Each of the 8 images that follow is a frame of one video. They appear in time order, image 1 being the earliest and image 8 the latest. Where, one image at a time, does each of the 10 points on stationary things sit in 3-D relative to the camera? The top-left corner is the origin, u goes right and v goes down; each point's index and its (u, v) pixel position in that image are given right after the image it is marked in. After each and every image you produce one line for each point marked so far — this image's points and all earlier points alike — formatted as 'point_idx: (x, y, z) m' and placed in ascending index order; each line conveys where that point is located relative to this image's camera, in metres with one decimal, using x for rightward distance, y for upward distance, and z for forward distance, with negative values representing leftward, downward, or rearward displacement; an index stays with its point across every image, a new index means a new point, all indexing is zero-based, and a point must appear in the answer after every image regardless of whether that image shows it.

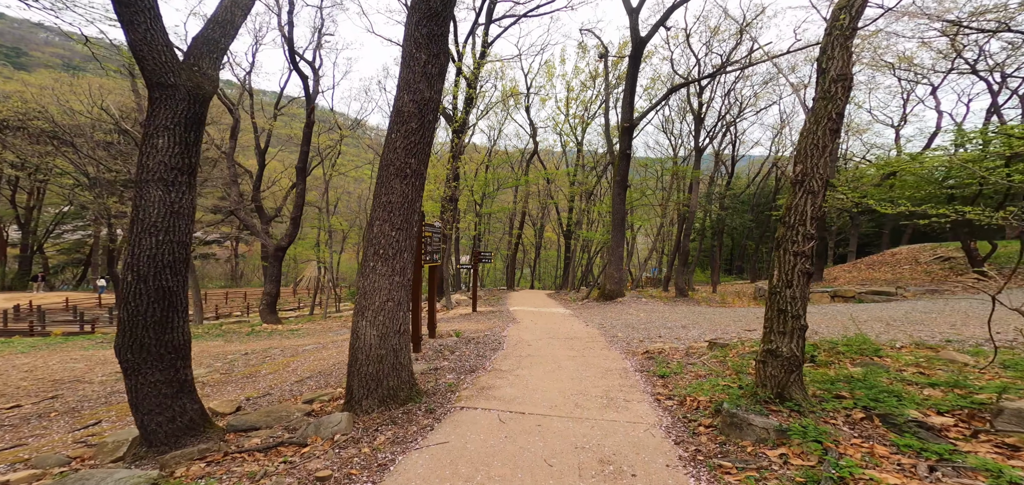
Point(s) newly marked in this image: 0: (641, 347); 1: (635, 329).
0: (+2.4, -2.0, +8.5) m
1: (+2.8, -2.0, +10.3) m
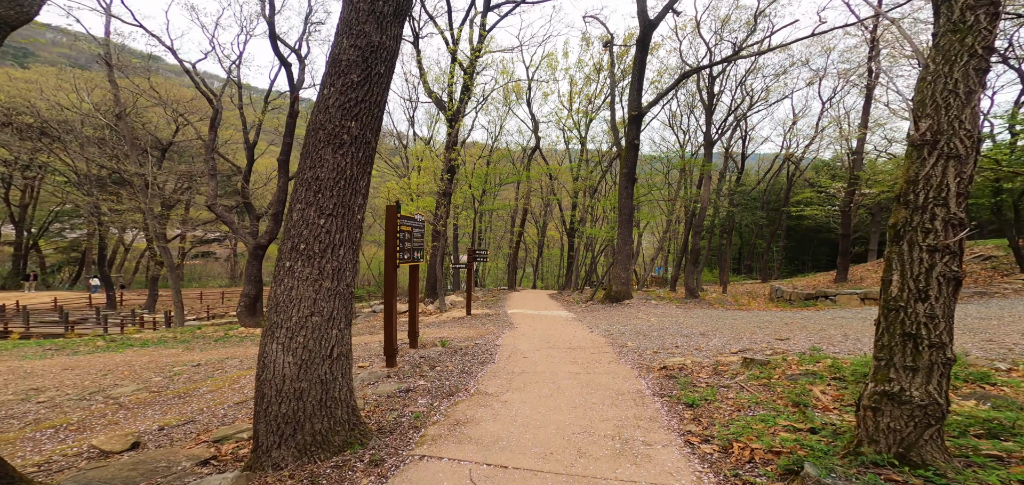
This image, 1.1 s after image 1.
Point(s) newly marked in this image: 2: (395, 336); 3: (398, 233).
0: (+2.3, -1.9, +7.1) m
1: (+2.7, -1.9, +9.0) m
2: (-1.8, -1.5, +7.1) m
3: (-1.8, 0.0, +7.2) m
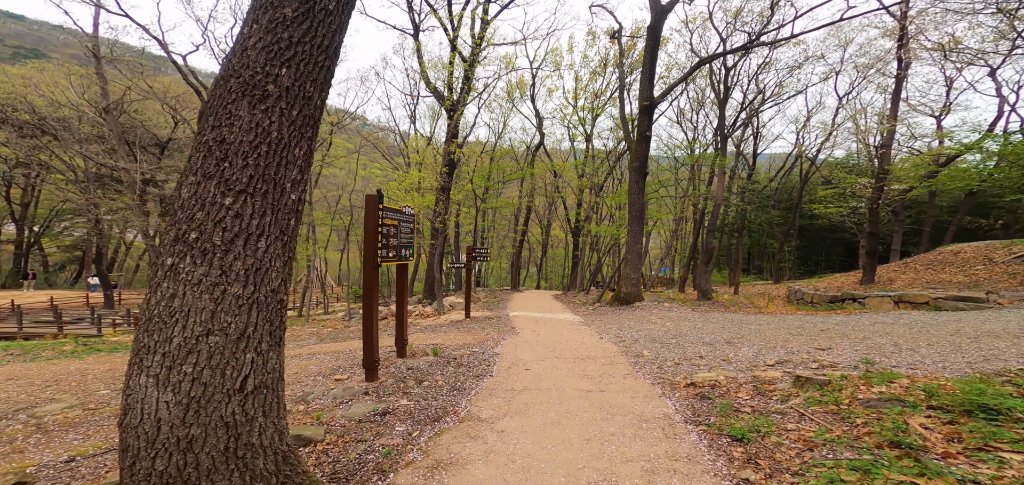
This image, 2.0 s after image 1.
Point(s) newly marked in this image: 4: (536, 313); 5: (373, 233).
0: (+2.3, -1.8, +6.1) m
1: (+2.7, -1.8, +7.9) m
2: (-1.8, -1.4, +6.1) m
3: (-1.8, +0.1, +6.3) m
4: (+0.3, -2.1, +13.1) m
5: (-1.9, 0.0, +6.2) m
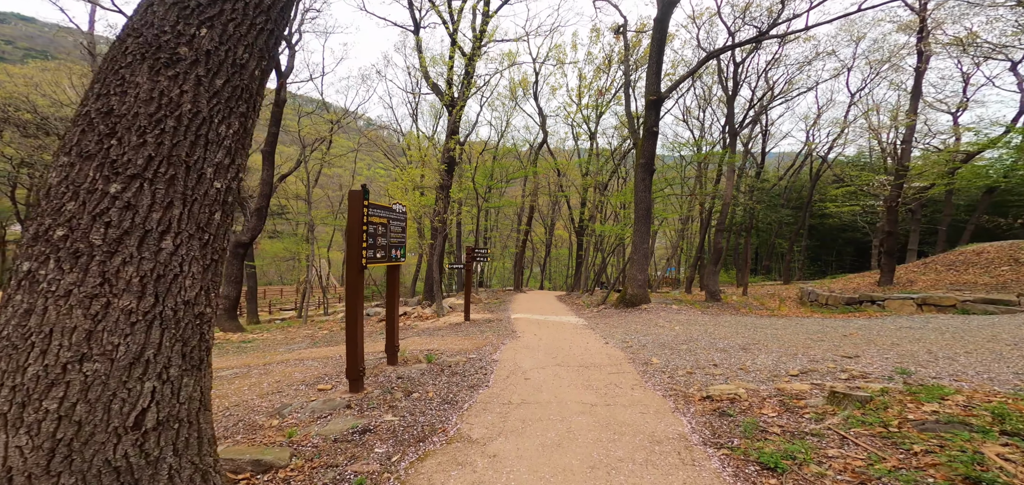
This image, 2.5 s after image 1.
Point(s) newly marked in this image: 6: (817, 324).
0: (+2.2, -1.8, +5.5) m
1: (+2.7, -1.8, +7.4) m
2: (-1.9, -1.4, +5.6) m
3: (-1.8, +0.1, +5.7) m
4: (+0.4, -2.0, +12.6) m
5: (-1.9, 0.0, +5.6) m
6: (+6.4, -1.7, +9.6) m
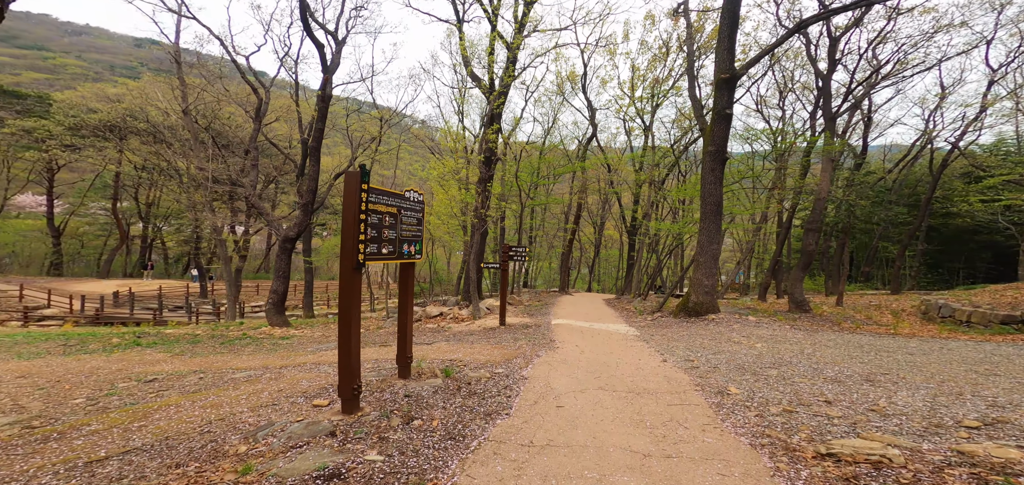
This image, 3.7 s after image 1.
0: (+2.5, -1.6, +3.8) m
1: (+3.2, -1.6, +5.6) m
2: (-1.5, -1.2, +4.5) m
3: (-1.5, +0.3, +4.6) m
4: (+1.7, -2.0, +11.1) m
5: (-1.6, +0.2, +4.5) m
6: (+7.2, -1.7, +7.2) m
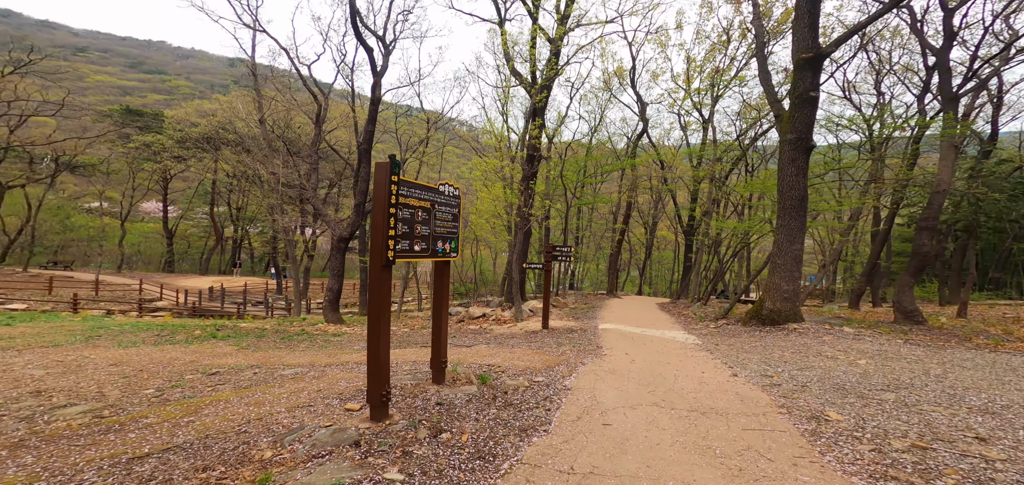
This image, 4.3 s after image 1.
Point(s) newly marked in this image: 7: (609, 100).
0: (+2.8, -1.6, +3.0) m
1: (+3.7, -1.6, +4.7) m
2: (-1.2, -1.2, +4.2) m
3: (-1.1, +0.3, +4.3) m
4: (+2.8, -1.9, +10.4) m
5: (-1.2, +0.3, +4.2) m
6: (+7.8, -1.6, +5.9) m
7: (+3.8, +5.6, +17.7) m
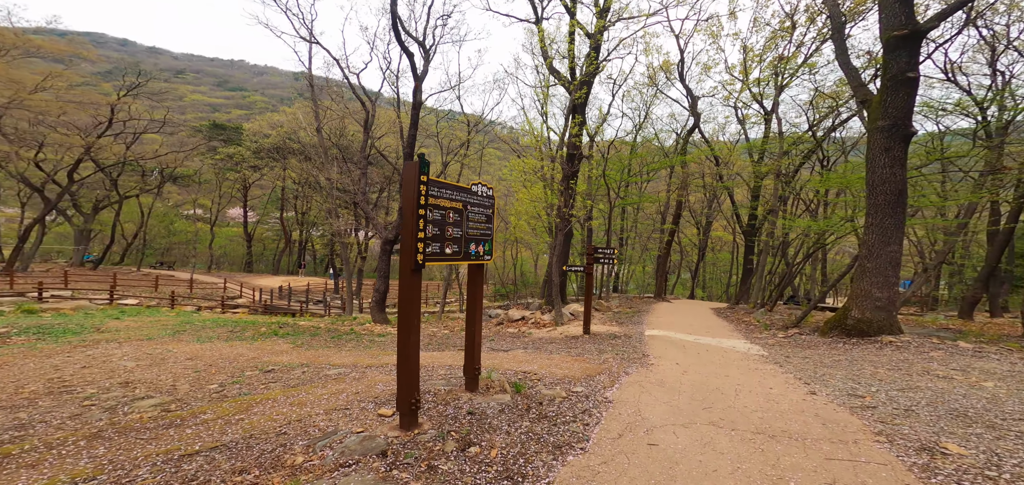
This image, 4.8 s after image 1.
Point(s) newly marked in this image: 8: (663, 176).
0: (+2.9, -1.6, +2.5) m
1: (+4.0, -1.6, +4.1) m
2: (-0.9, -1.2, +4.1) m
3: (-0.8, +0.3, +4.2) m
4: (+3.7, -1.9, +9.8) m
5: (-0.9, +0.2, +4.1) m
6: (+8.3, -1.6, +4.8) m
7: (+5.4, +5.6, +17.0) m
8: (+6.8, +3.0, +20.0) m
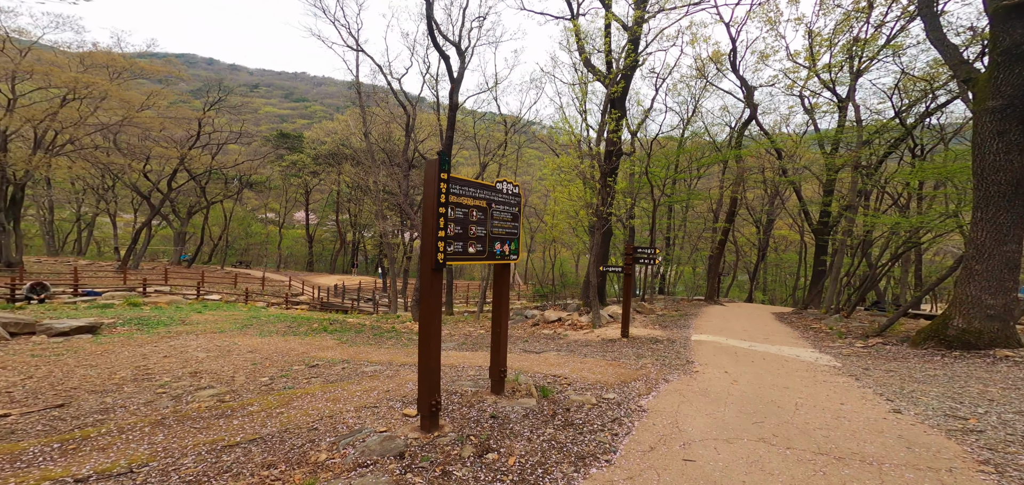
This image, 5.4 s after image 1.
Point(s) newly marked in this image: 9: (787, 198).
0: (+3.0, -1.6, +2.0) m
1: (+4.2, -1.6, +3.5) m
2: (-0.7, -1.2, +4.0) m
3: (-0.6, +0.3, +4.1) m
4: (+4.5, -1.9, +9.2) m
5: (-0.7, +0.2, +4.0) m
6: (+8.5, -1.6, +3.7) m
7: (+7.0, +5.6, +16.2) m
8: (+8.7, +3.0, +19.0) m
9: (+11.6, +2.1, +18.9) m
